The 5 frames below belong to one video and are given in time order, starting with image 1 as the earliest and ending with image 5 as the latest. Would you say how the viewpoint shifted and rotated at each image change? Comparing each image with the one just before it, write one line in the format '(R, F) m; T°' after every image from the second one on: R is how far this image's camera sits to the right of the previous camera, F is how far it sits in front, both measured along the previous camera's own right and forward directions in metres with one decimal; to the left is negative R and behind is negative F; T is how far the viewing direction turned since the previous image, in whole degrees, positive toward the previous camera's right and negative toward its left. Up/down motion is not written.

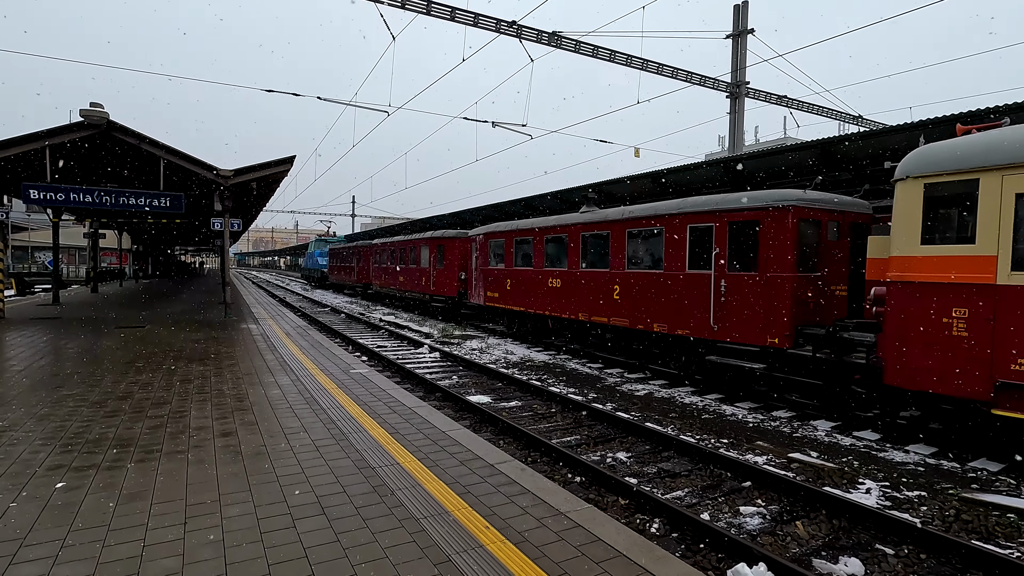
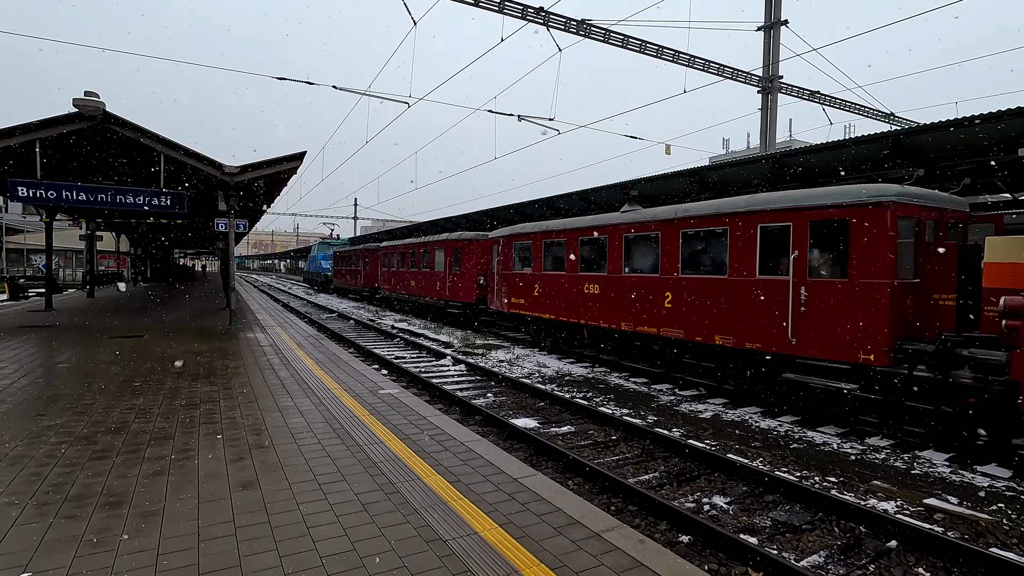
(-0.7, +1.0) m; 0°
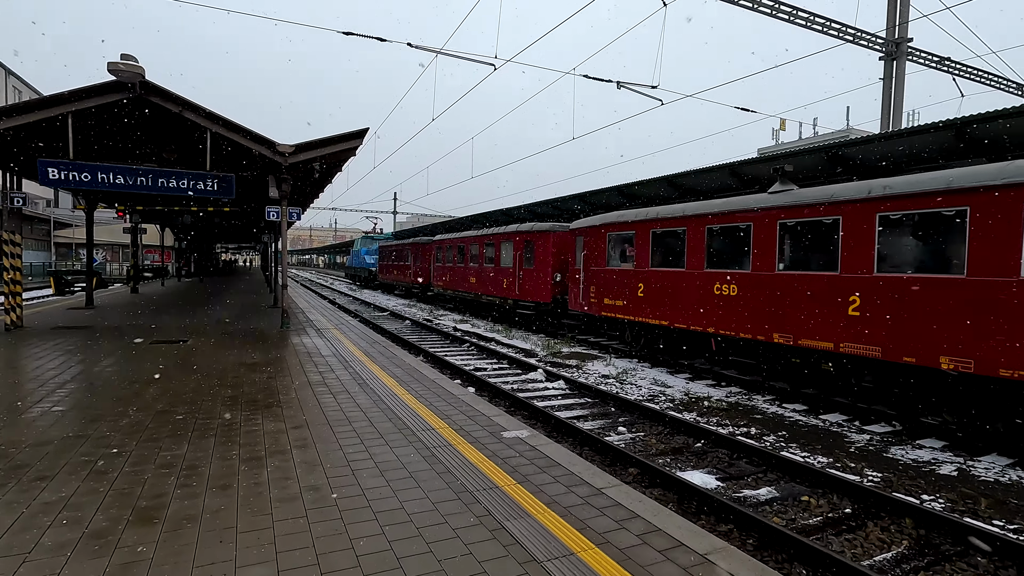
(-1.3, +1.9) m; -3°
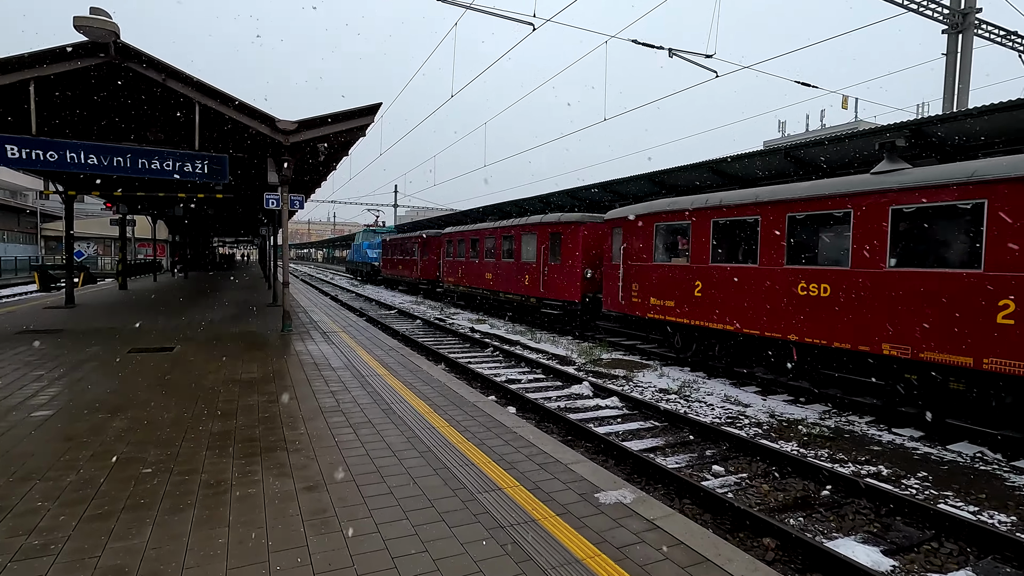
(-0.7, +1.4) m; 0°
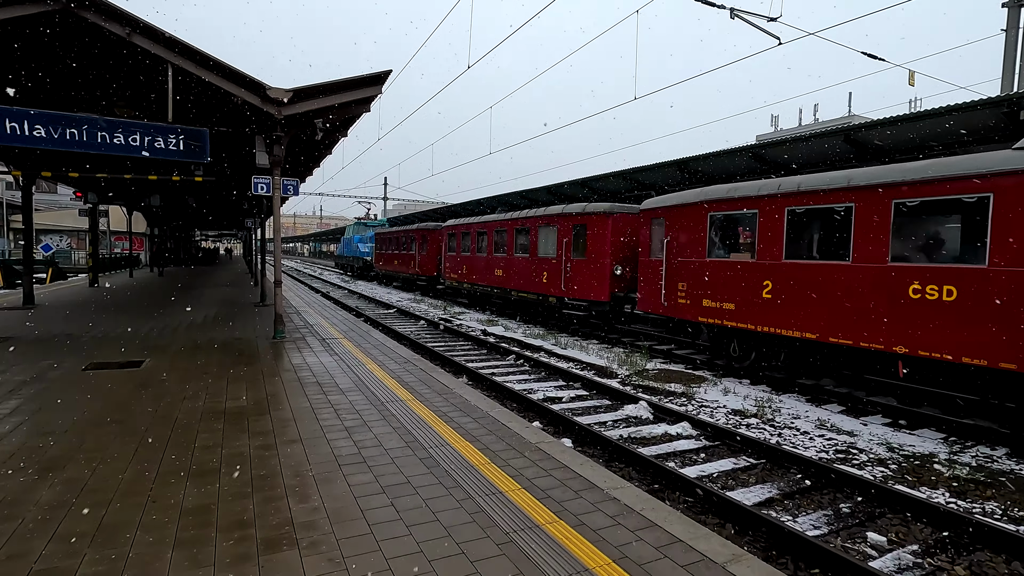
(-0.7, +1.4) m; +1°
